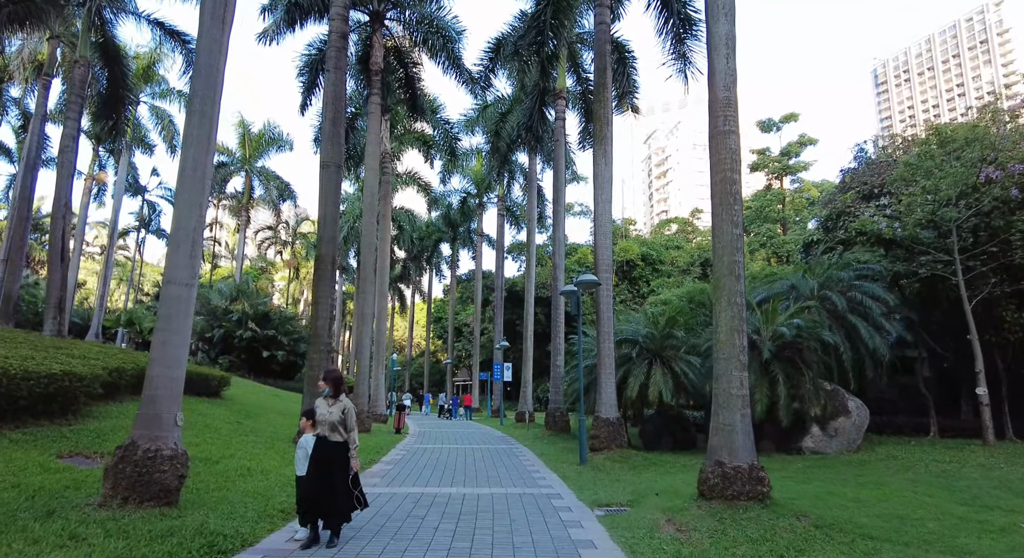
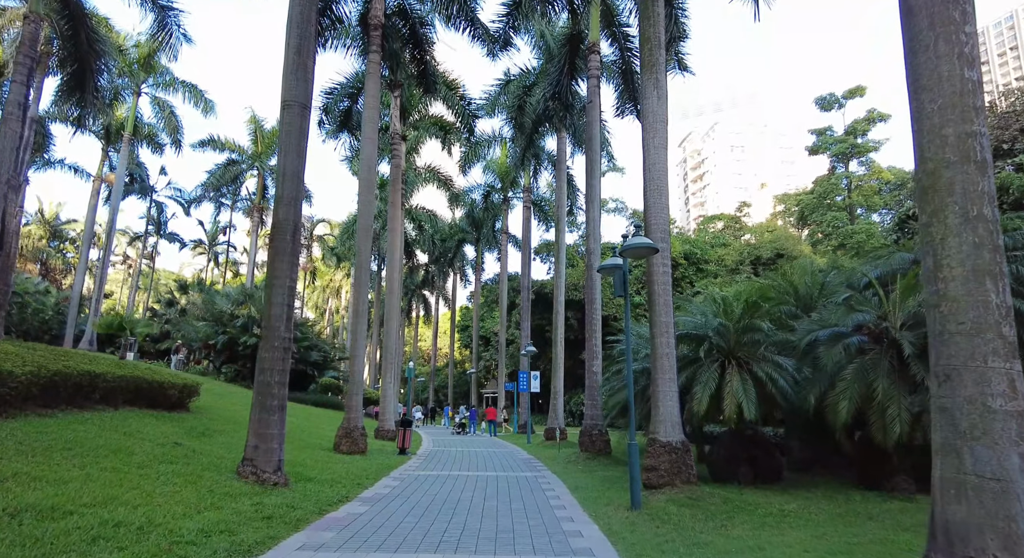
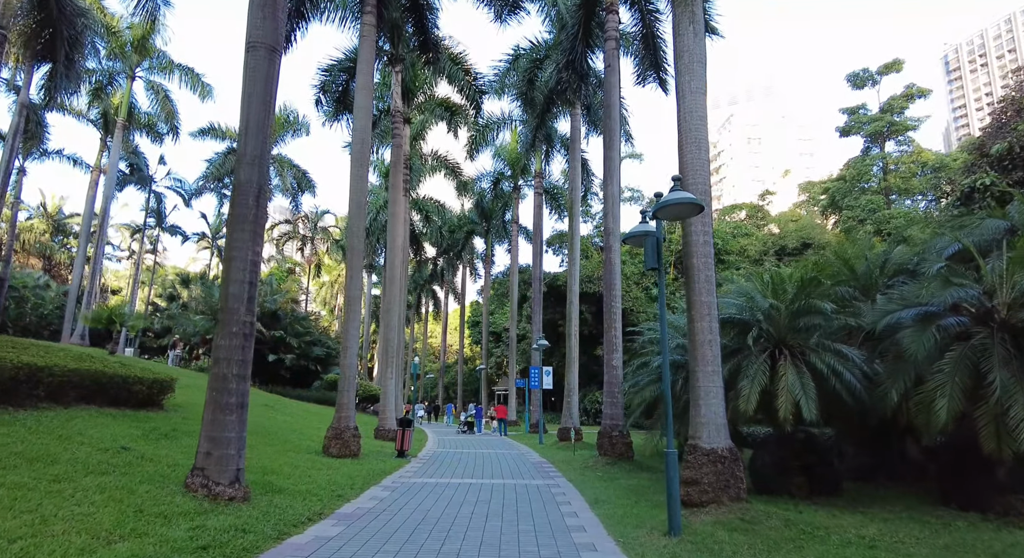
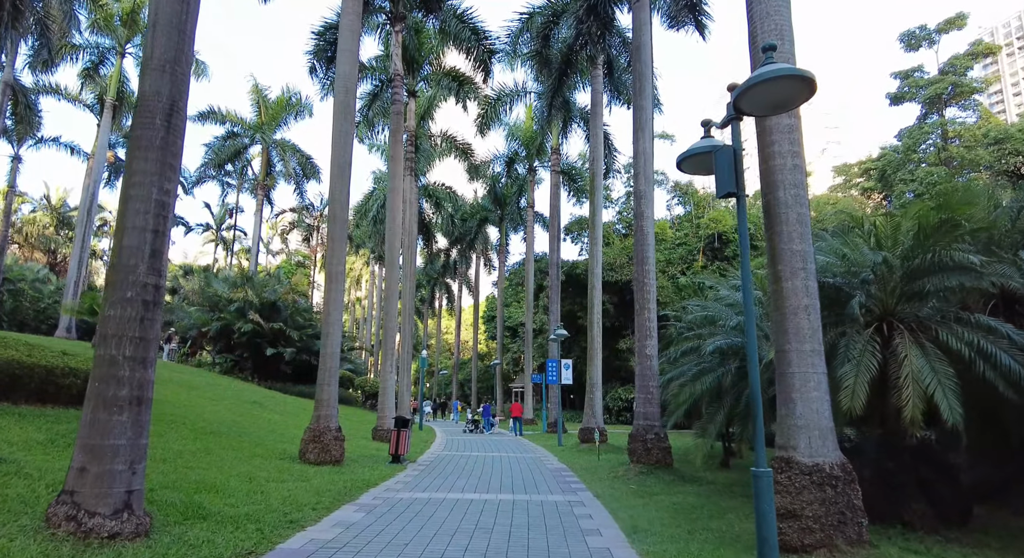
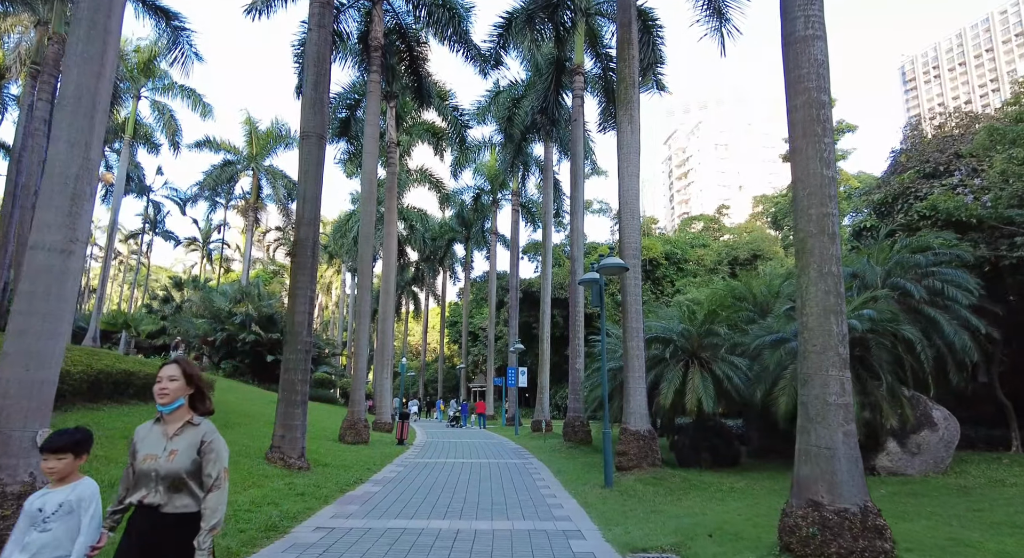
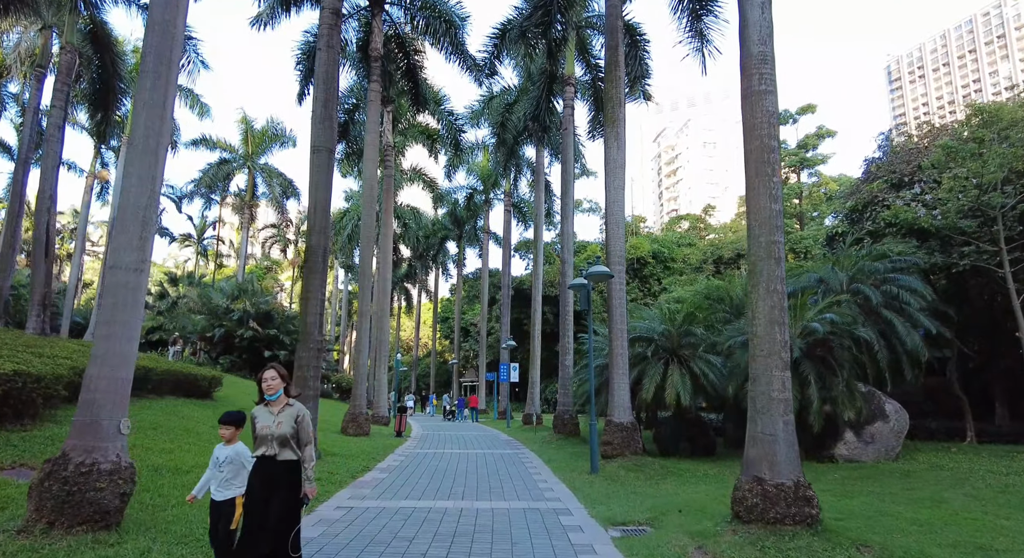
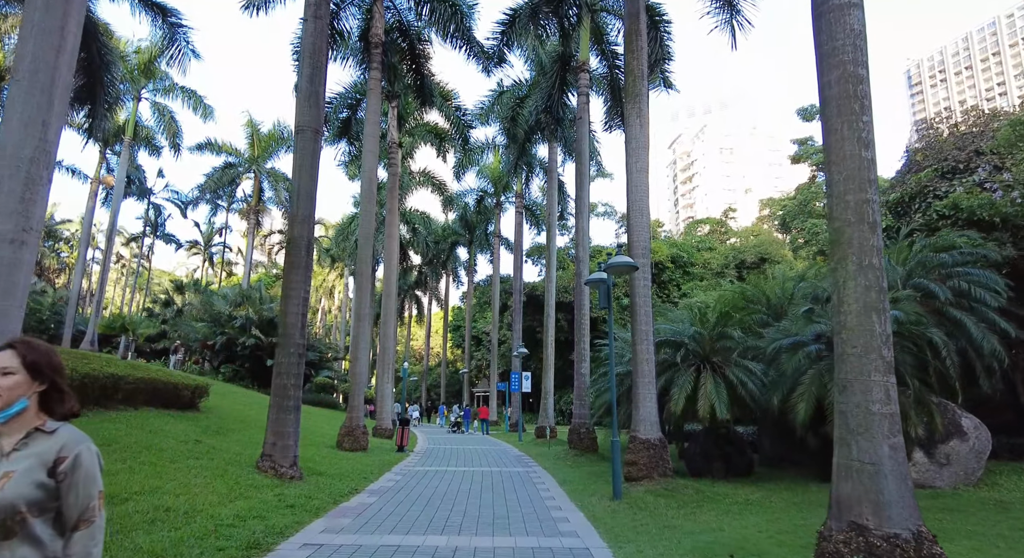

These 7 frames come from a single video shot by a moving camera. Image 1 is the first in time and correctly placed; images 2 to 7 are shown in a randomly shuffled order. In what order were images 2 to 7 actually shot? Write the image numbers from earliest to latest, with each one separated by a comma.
6, 5, 7, 2, 3, 4
